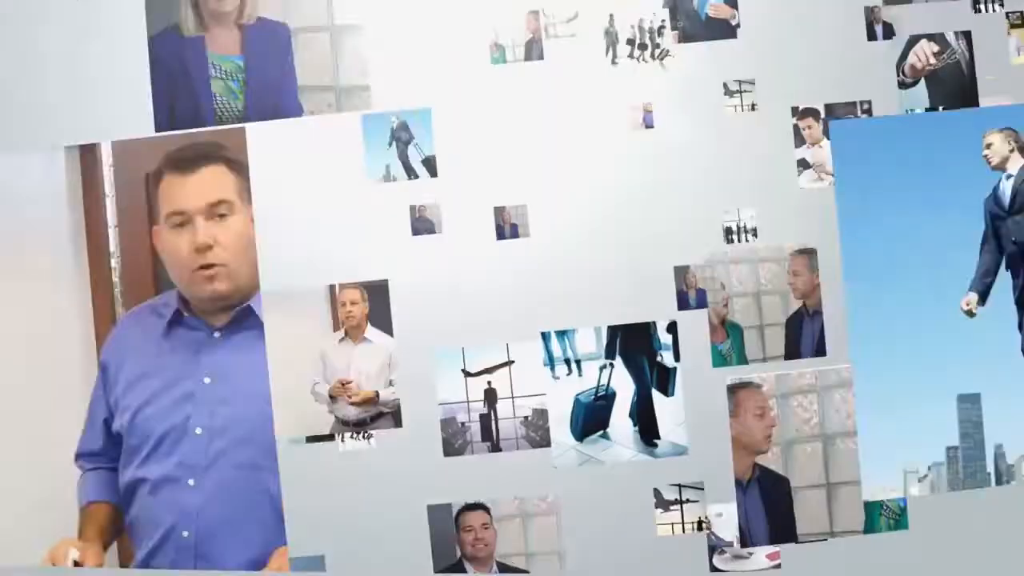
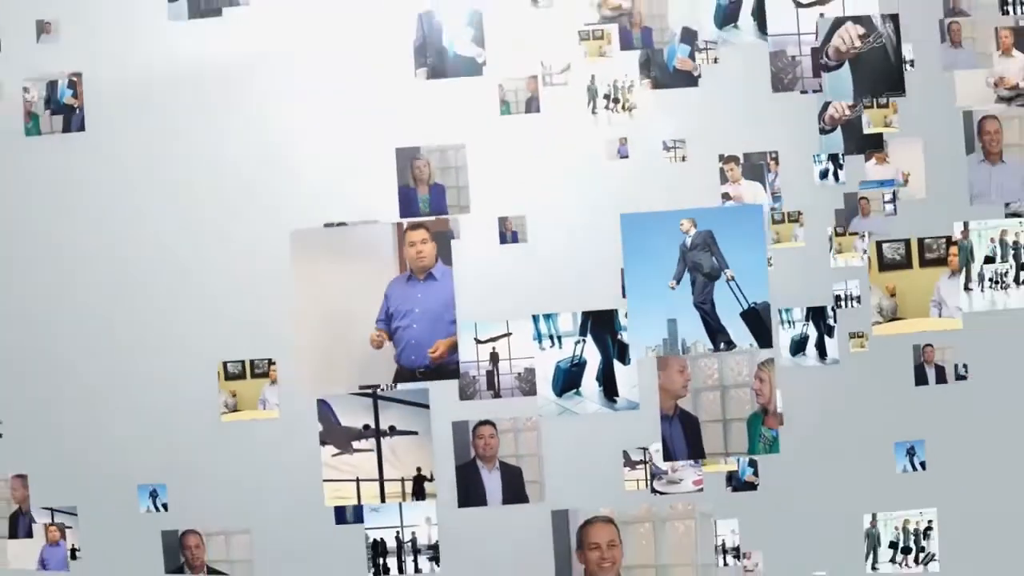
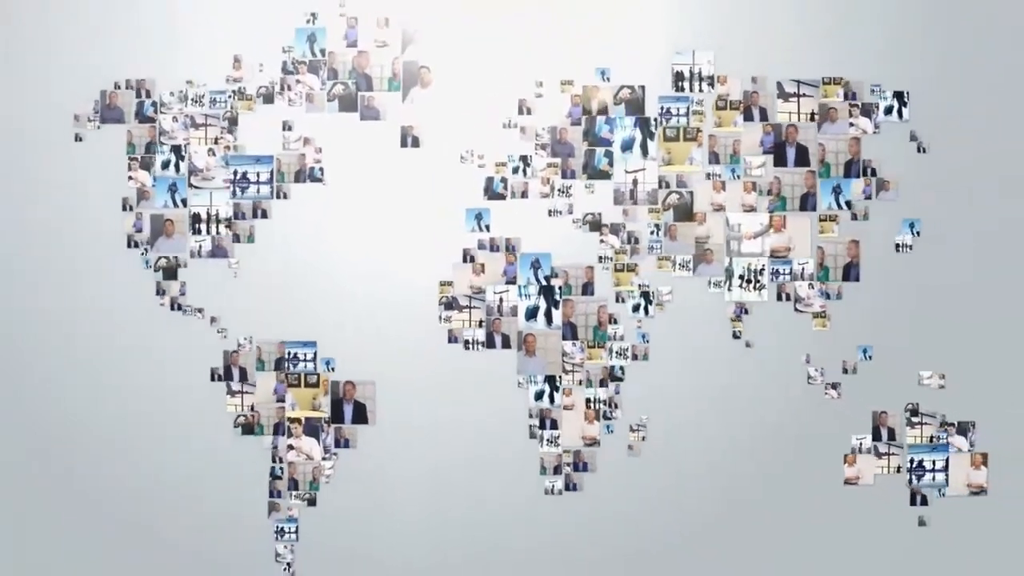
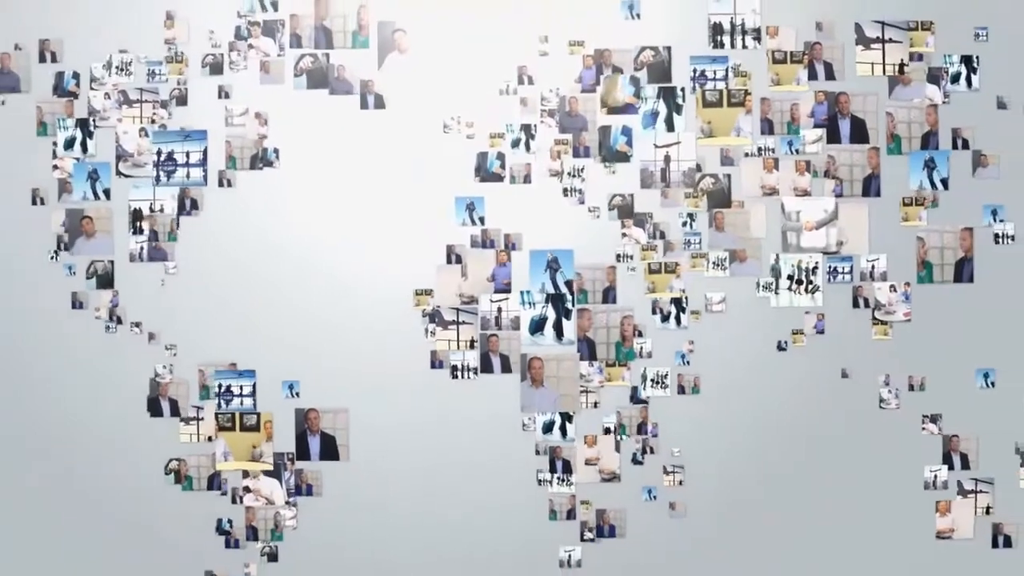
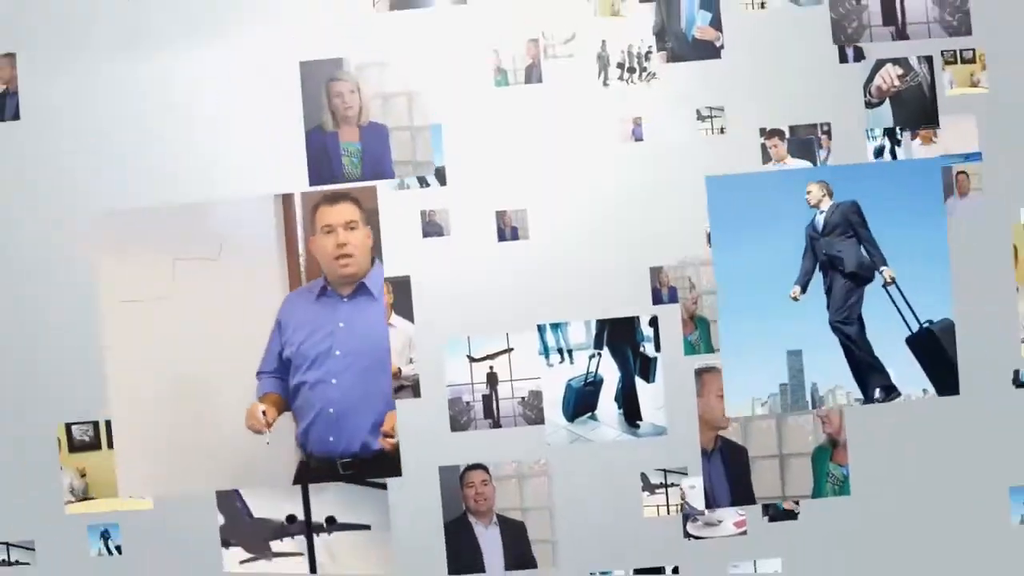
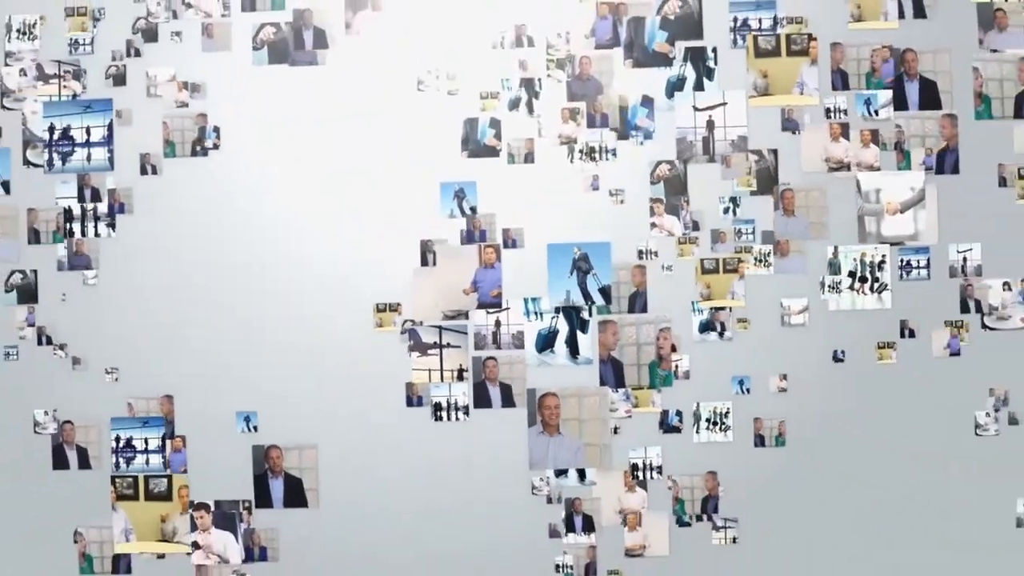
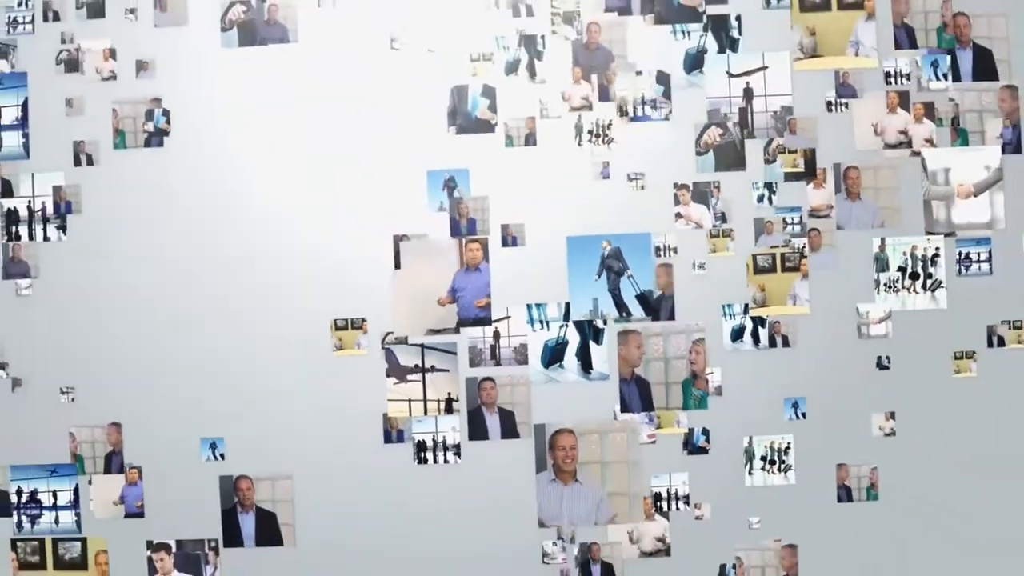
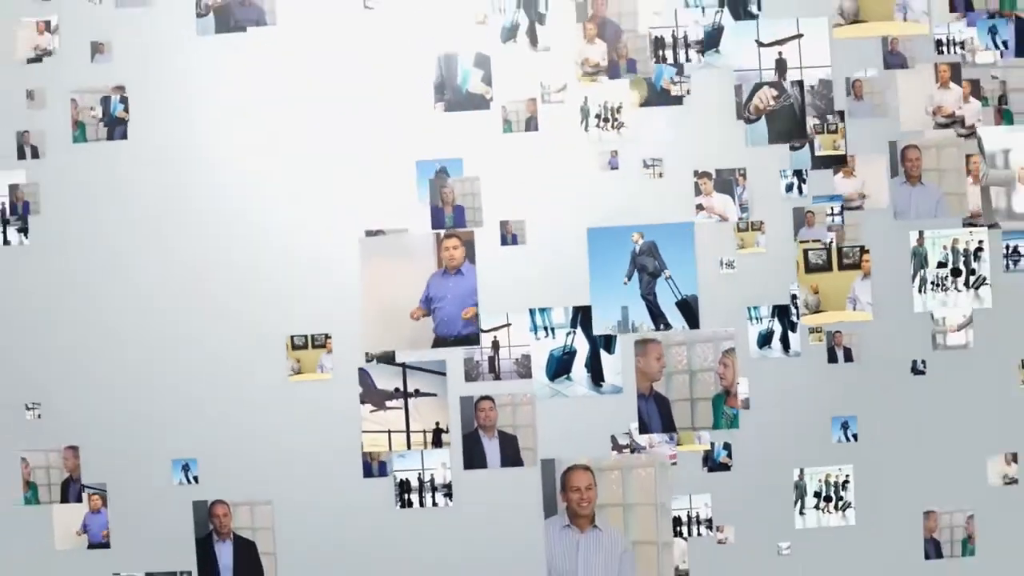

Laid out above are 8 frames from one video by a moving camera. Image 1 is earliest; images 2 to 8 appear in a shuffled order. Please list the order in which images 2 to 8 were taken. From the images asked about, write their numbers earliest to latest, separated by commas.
5, 2, 8, 7, 6, 4, 3
